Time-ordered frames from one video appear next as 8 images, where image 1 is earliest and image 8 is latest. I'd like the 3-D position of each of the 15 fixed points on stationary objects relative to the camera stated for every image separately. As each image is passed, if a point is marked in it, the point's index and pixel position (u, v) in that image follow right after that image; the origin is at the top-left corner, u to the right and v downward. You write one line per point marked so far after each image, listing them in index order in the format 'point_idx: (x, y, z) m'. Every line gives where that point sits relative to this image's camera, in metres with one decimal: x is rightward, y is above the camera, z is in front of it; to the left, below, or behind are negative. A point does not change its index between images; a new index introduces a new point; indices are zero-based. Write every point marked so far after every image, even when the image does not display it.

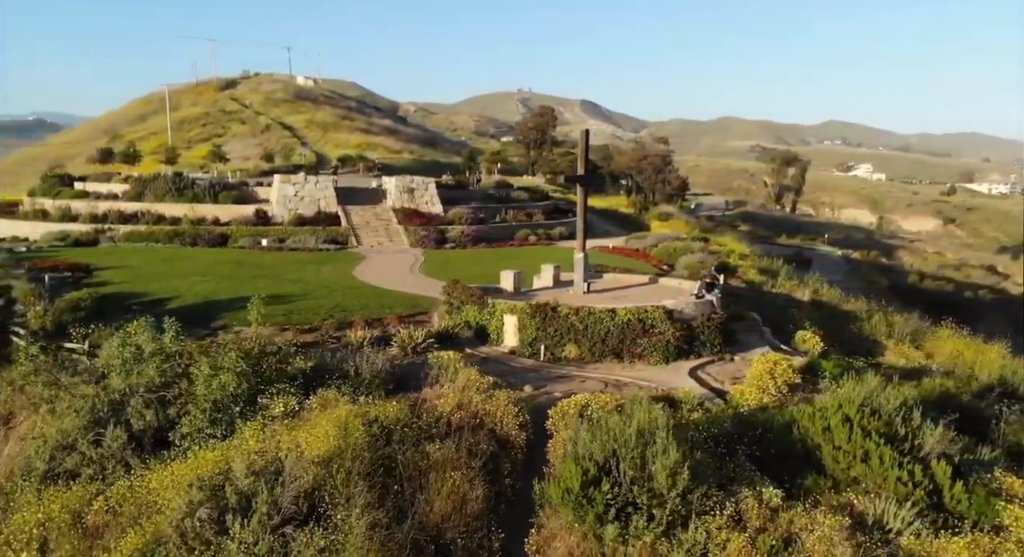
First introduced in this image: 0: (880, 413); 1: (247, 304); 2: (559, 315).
0: (+5.6, -2.0, +12.7) m
1: (-6.1, -0.6, +19.0) m
2: (+0.8, -0.7, +16.0) m
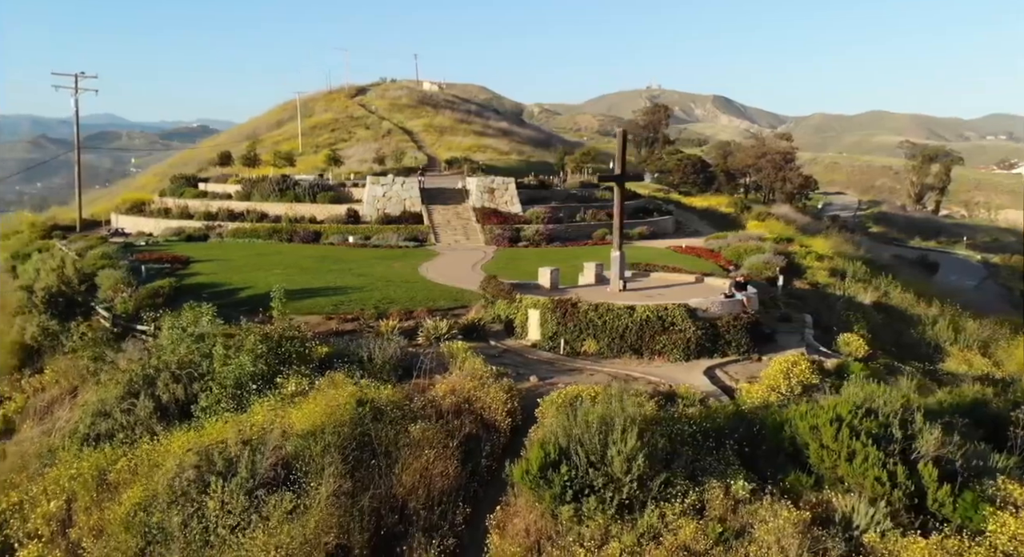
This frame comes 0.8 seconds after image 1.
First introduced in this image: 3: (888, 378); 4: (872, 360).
0: (+5.5, -2.0, +12.5) m
1: (-5.1, -0.4, +20.5) m
2: (+1.3, -0.6, +16.6) m
3: (+7.4, -1.9, +16.3) m
4: (+8.1, -1.9, +18.5) m
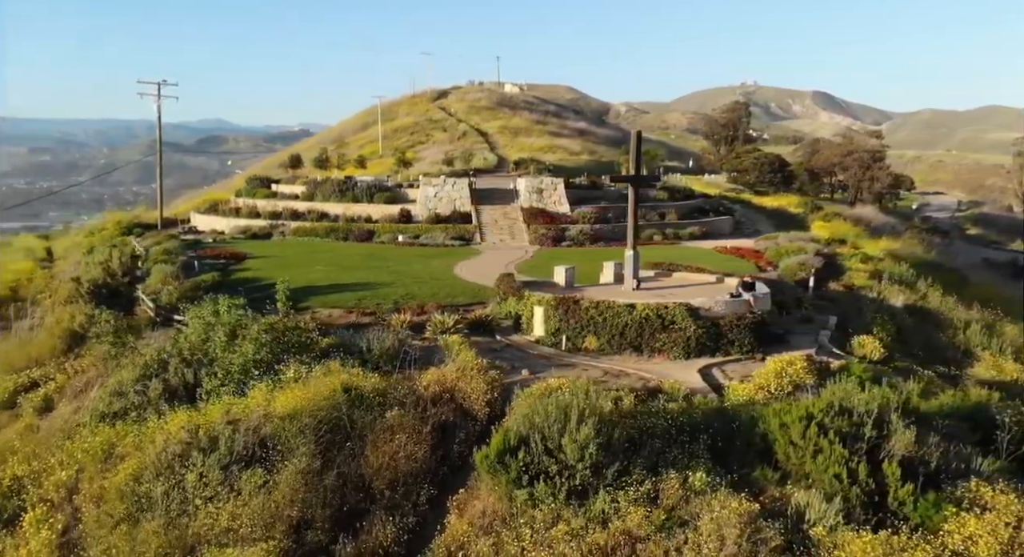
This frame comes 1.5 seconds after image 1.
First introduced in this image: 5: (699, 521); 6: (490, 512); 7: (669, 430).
0: (+5.2, -2.0, +12.6) m
1: (-4.6, -0.3, +21.5) m
2: (+1.4, -0.6, +17.0) m
3: (+7.4, -2.0, +16.2) m
4: (+8.3, -1.9, +18.3) m
5: (+2.3, -3.0, +10.2) m
6: (-0.2, -3.0, +10.5) m
7: (+2.4, -2.3, +12.6) m
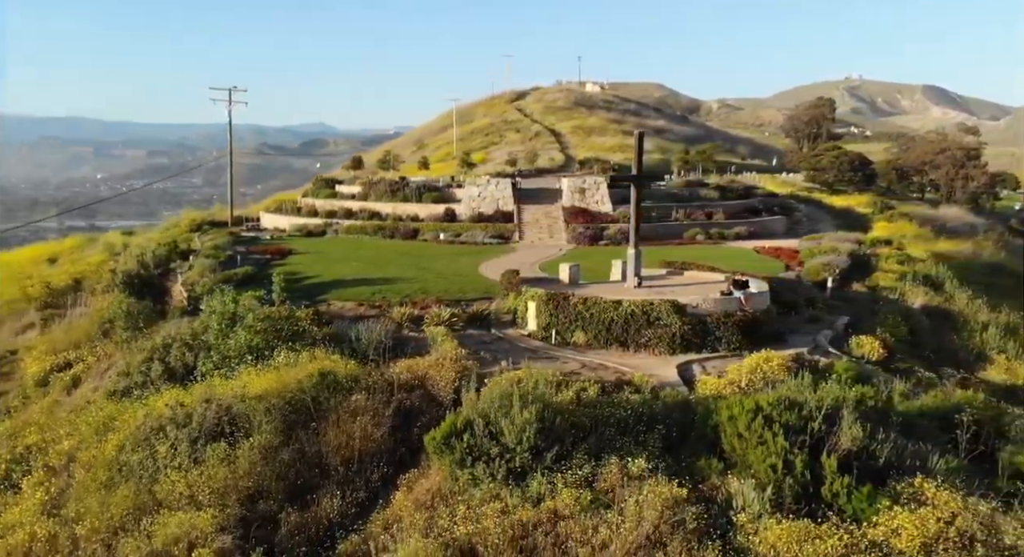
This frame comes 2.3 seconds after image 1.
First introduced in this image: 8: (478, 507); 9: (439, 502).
0: (+4.6, -2.0, +12.8) m
1: (-4.3, -0.2, +22.6) m
2: (+1.2, -0.5, +17.6) m
3: (+7.1, -2.0, +16.2) m
4: (+8.2, -1.9, +18.3) m
5: (+1.5, -2.9, +10.7) m
6: (-1.0, -2.9, +11.2) m
7: (+1.8, -2.2, +13.1) m
8: (-0.4, -2.9, +10.7) m
9: (-1.0, -2.9, +10.9) m
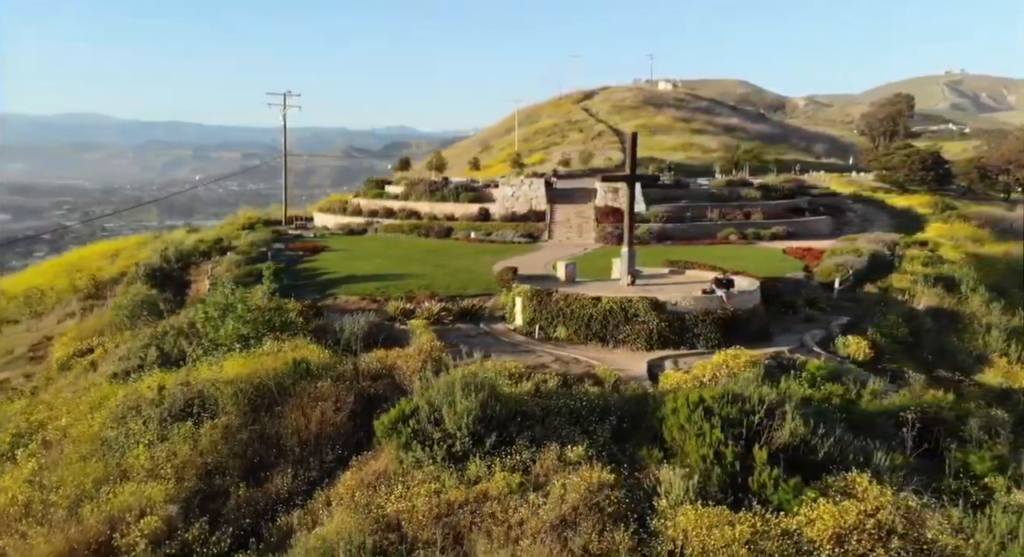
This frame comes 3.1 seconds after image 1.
0: (+3.8, -1.9, +13.1) m
1: (-4.3, -0.1, +23.6) m
2: (+0.9, -0.5, +18.1) m
3: (+6.7, -1.9, +16.3) m
4: (+7.9, -1.9, +18.2) m
5: (+0.6, -2.8, +11.2) m
6: (-1.9, -2.8, +12.0) m
7: (+1.1, -2.2, +13.6) m
8: (-1.3, -2.8, +11.4) m
9: (-1.8, -2.8, +11.7) m
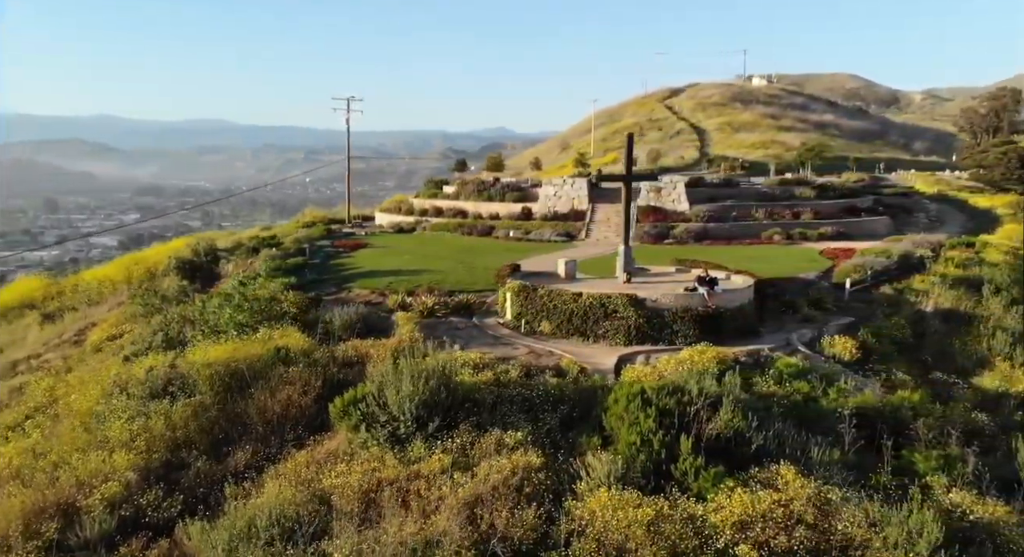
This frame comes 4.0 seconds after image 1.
0: (+3.0, -1.9, +13.5) m
1: (-4.0, 0.0, +24.7) m
2: (+0.6, -0.4, +18.8) m
3: (+6.1, -1.9, +16.4) m
4: (+7.6, -1.9, +18.2) m
5: (-0.5, -2.7, +11.9) m
6: (-2.8, -2.7, +12.9) m
7: (+0.3, -2.1, +14.3) m
8: (-2.3, -2.7, +12.3) m
9: (-2.8, -2.7, +12.6) m
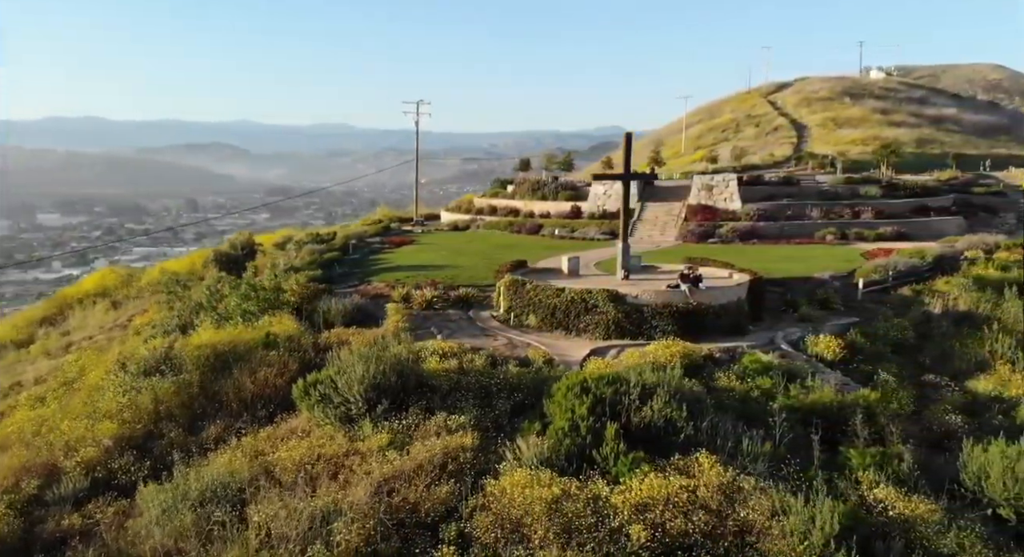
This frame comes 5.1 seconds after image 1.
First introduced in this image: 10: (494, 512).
0: (+2.1, -1.8, +14.0) m
1: (-3.5, +0.2, +25.9) m
2: (+0.3, -0.3, +19.5) m
3: (+5.5, -1.9, +16.5) m
4: (+7.2, -1.8, +18.1) m
5: (-1.5, -2.6, +12.9) m
6: (-3.8, -2.5, +14.1) m
7: (-0.5, -2.0, +15.1) m
8: (-3.3, -2.6, +13.5) m
9: (-3.8, -2.6, +13.8) m
10: (-0.2, -3.1, +11.2) m
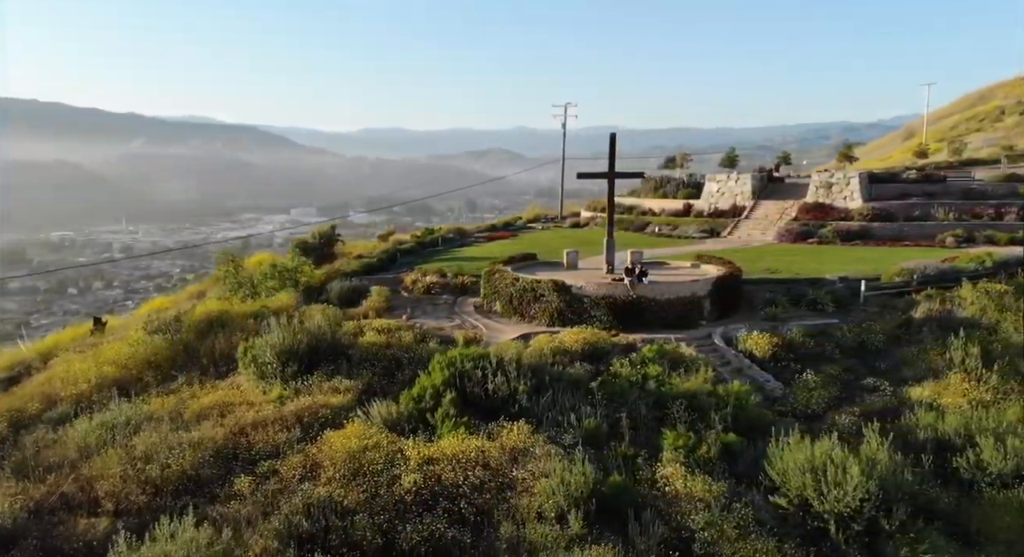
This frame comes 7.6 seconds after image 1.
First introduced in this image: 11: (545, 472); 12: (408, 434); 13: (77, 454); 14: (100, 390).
0: (-0.3, -1.6, +15.8) m
1: (-2.4, +0.6, +28.8) m
2: (-0.5, 0.0, +21.6) m
3: (+3.7, -1.8, +17.2) m
4: (+5.7, -1.8, +18.4) m
5: (-4.1, -2.3, +15.7) m
6: (-5.9, -2.1, +17.5) m
7: (-2.4, -1.7, +17.5) m
8: (-5.6, -2.2, +16.7) m
9: (-6.0, -2.2, +17.2) m
10: (-3.3, -2.9, +13.7) m
11: (+0.5, -3.0, +13.0) m
12: (-1.8, -2.7, +14.3) m
13: (-7.2, -2.9, +13.9) m
14: (-8.6, -2.4, +17.3) m
